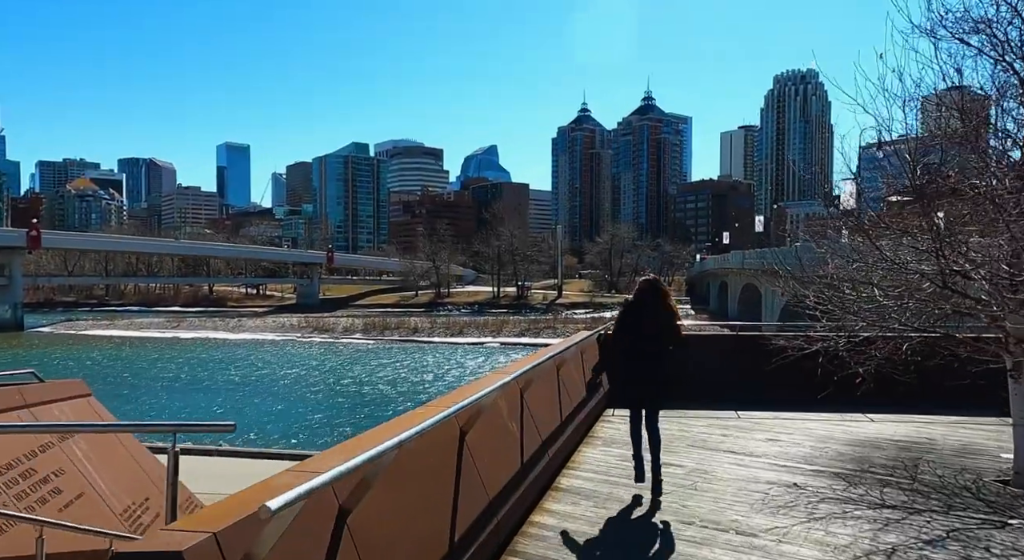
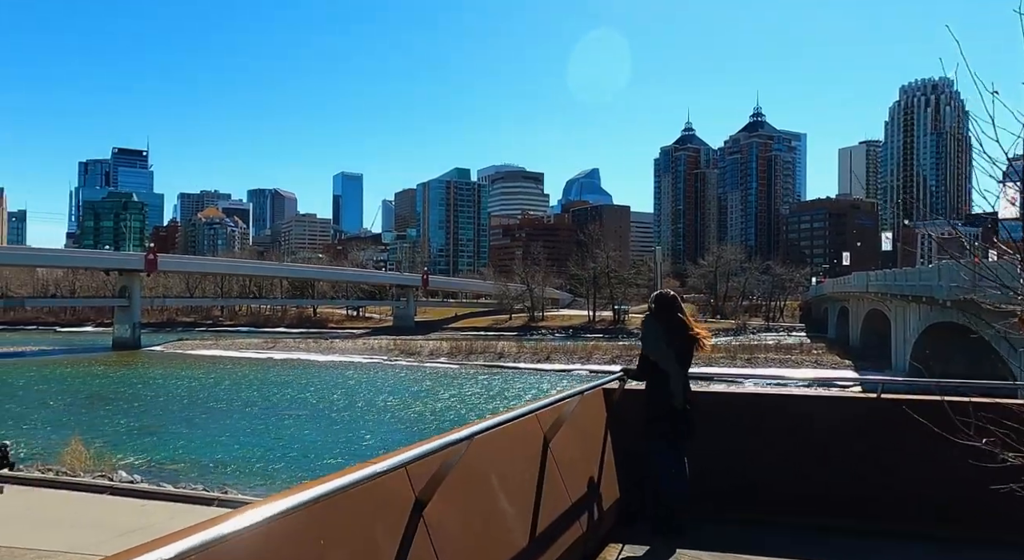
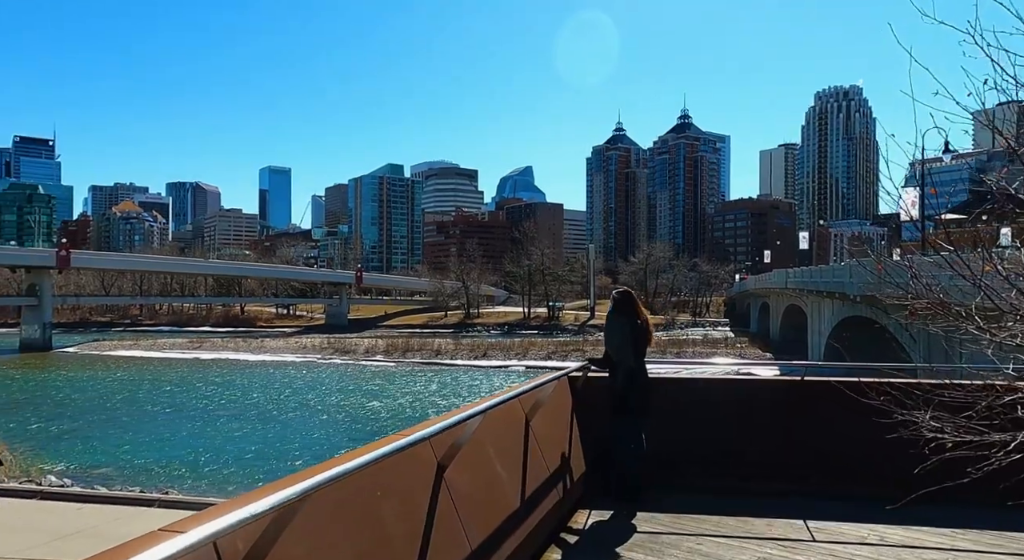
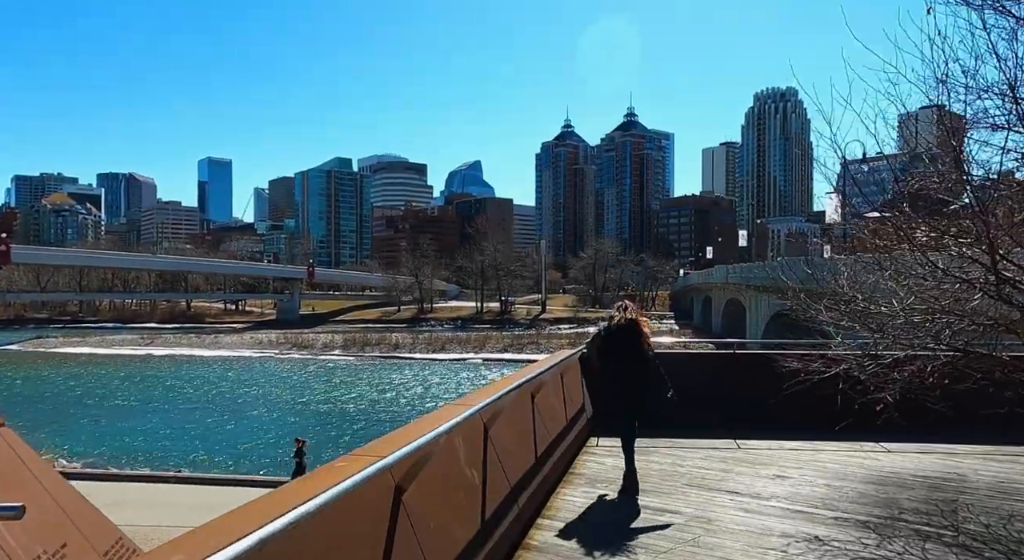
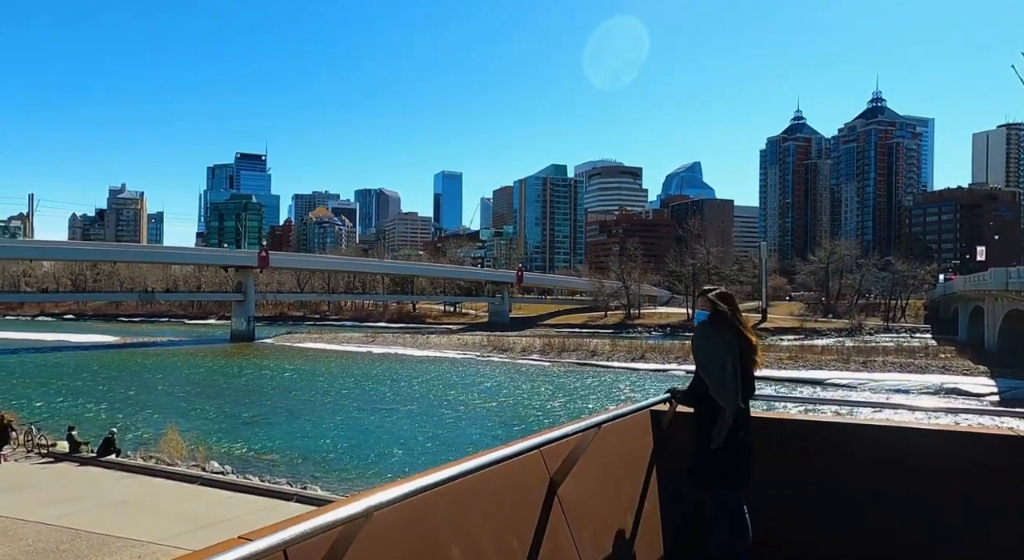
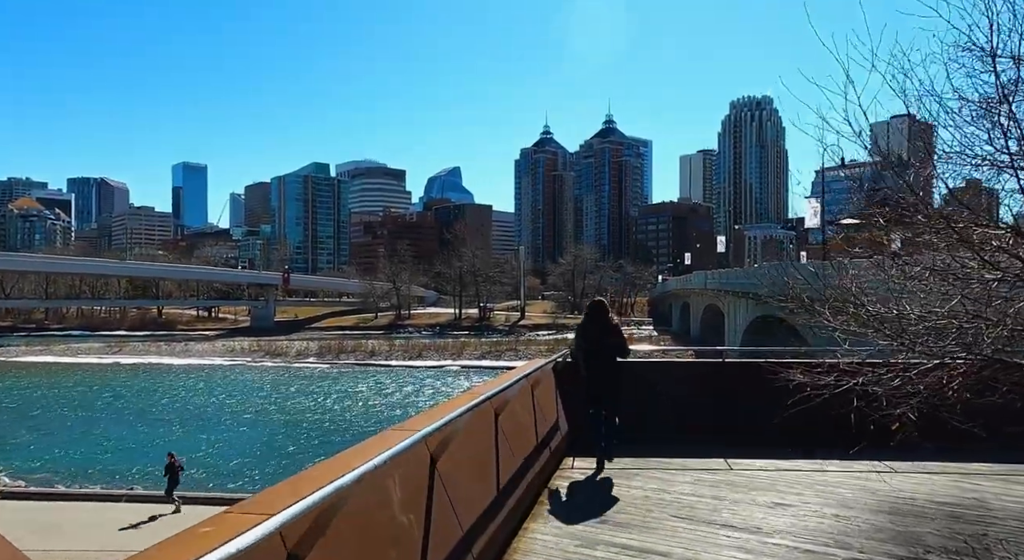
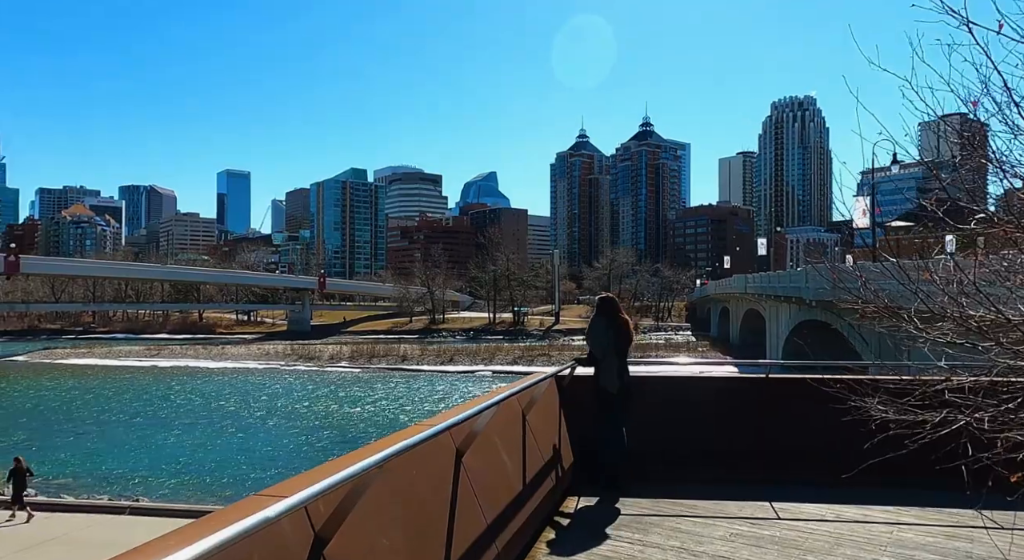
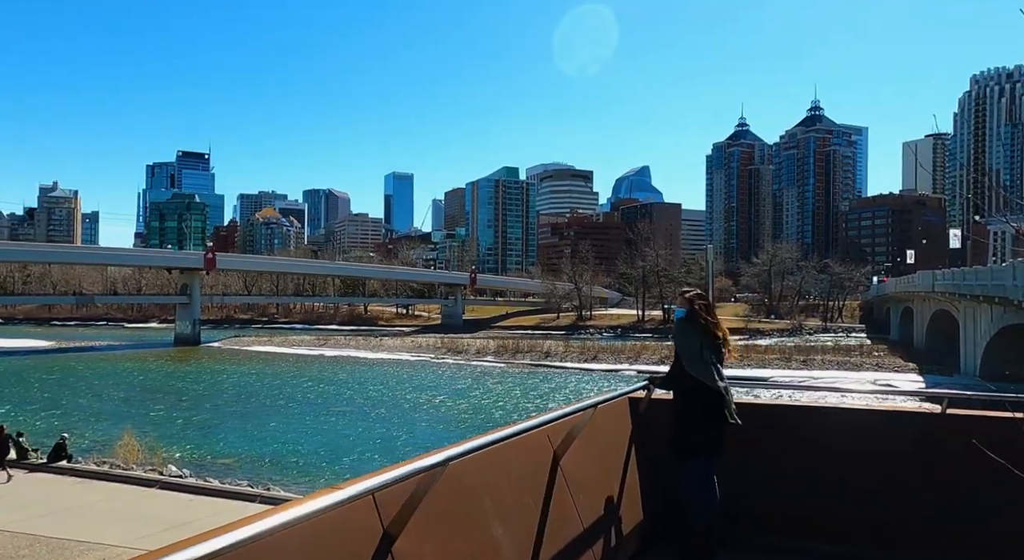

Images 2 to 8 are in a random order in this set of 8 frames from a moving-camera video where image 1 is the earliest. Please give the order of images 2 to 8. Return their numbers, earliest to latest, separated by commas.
4, 6, 7, 3, 2, 8, 5
